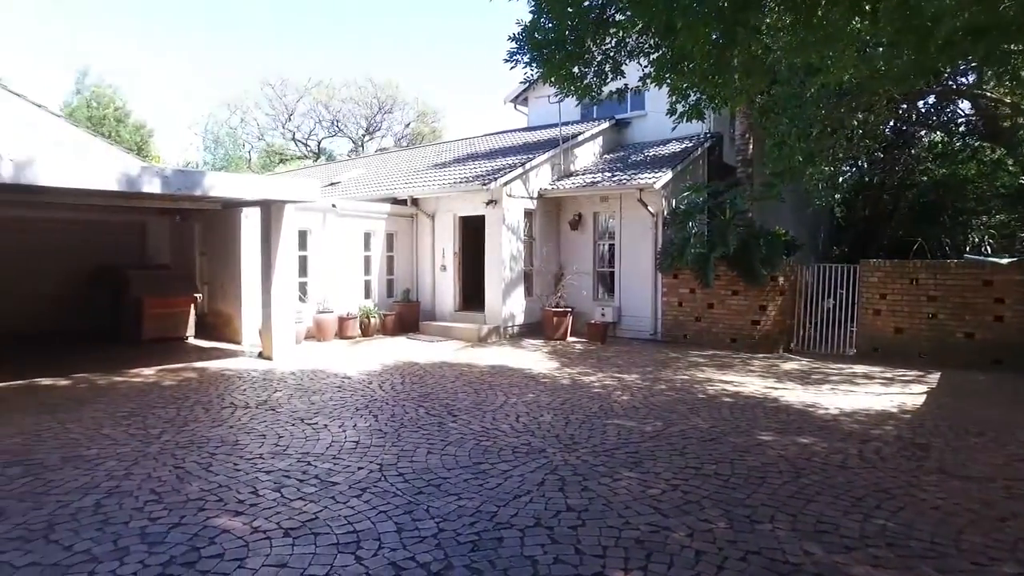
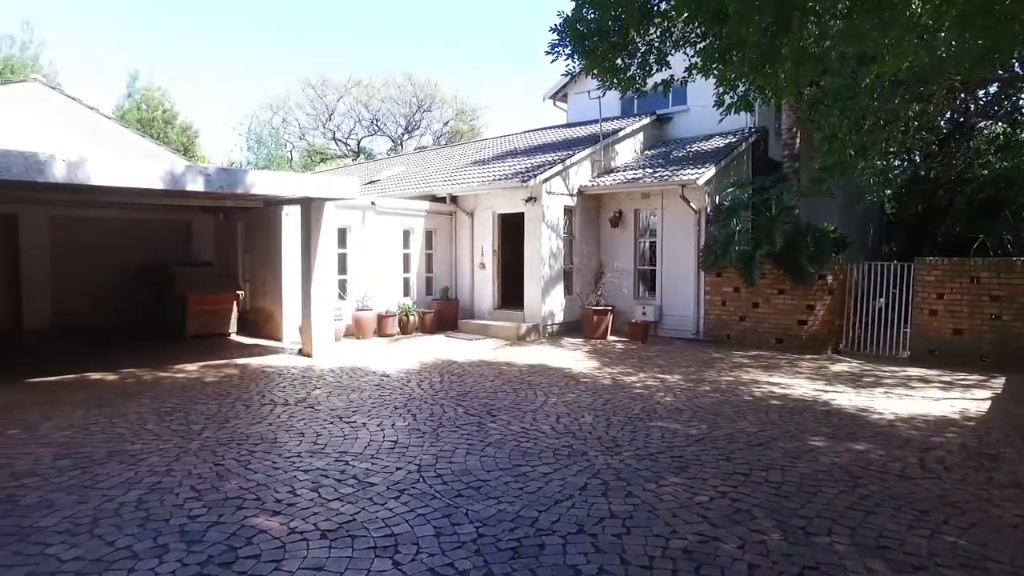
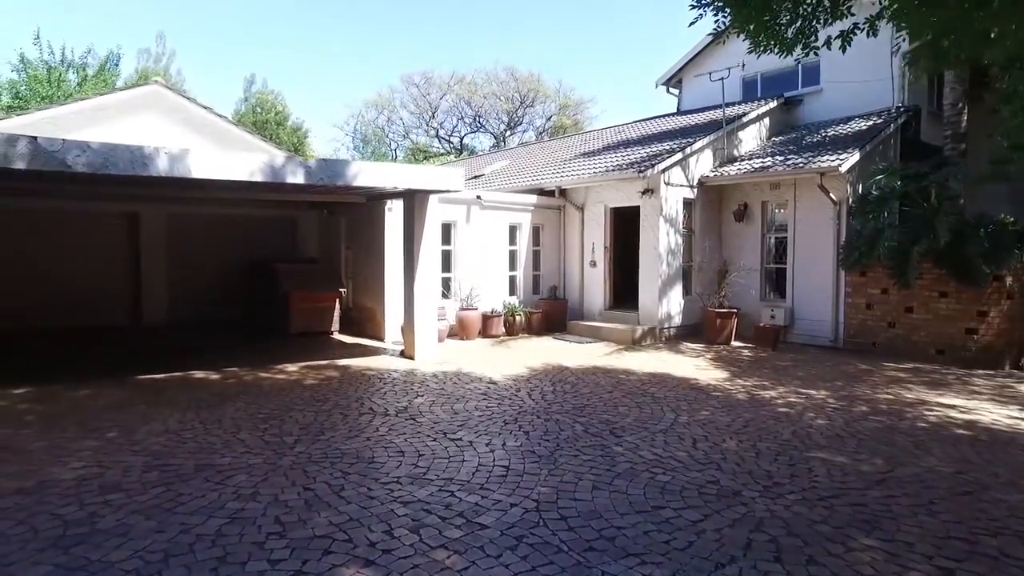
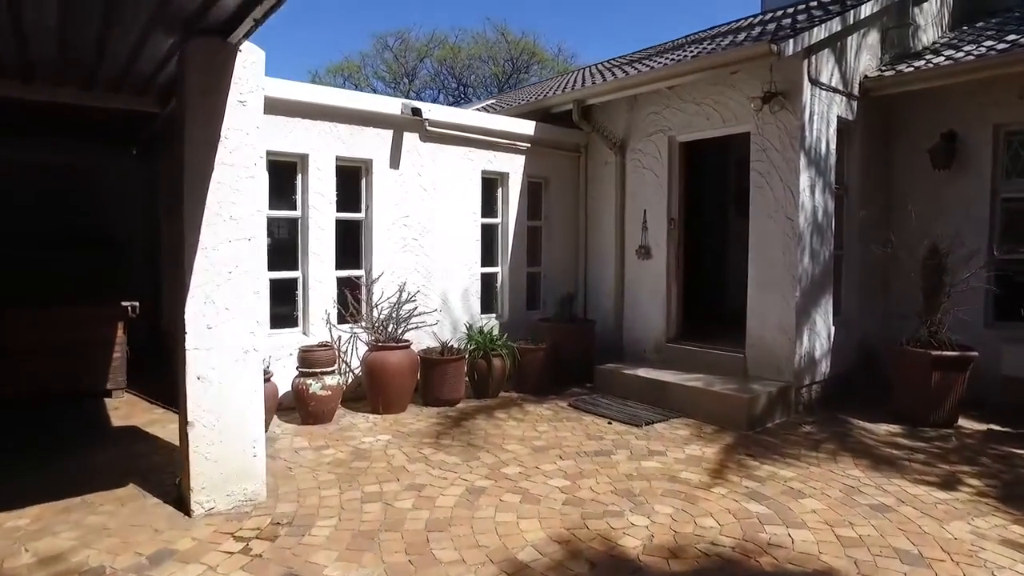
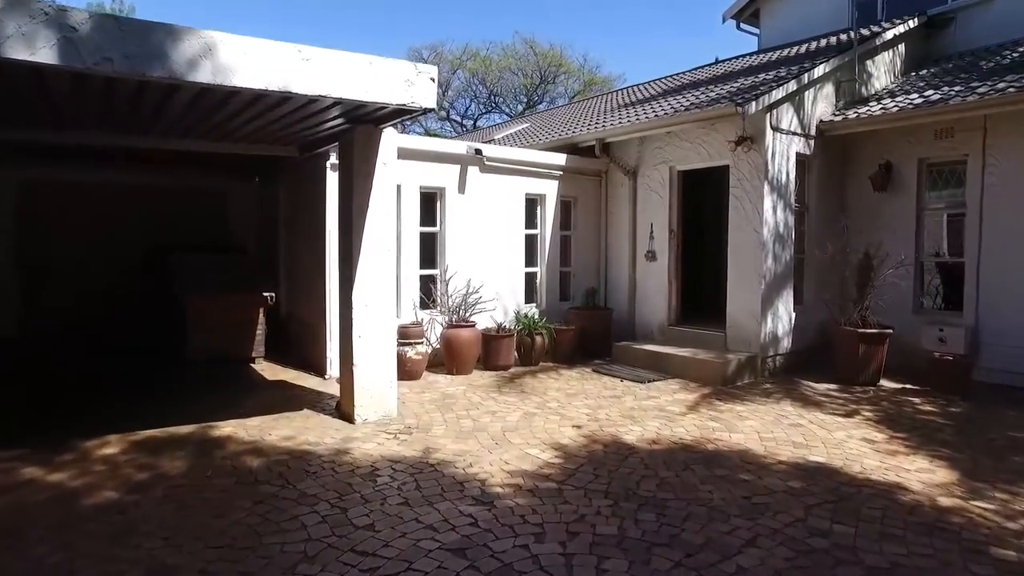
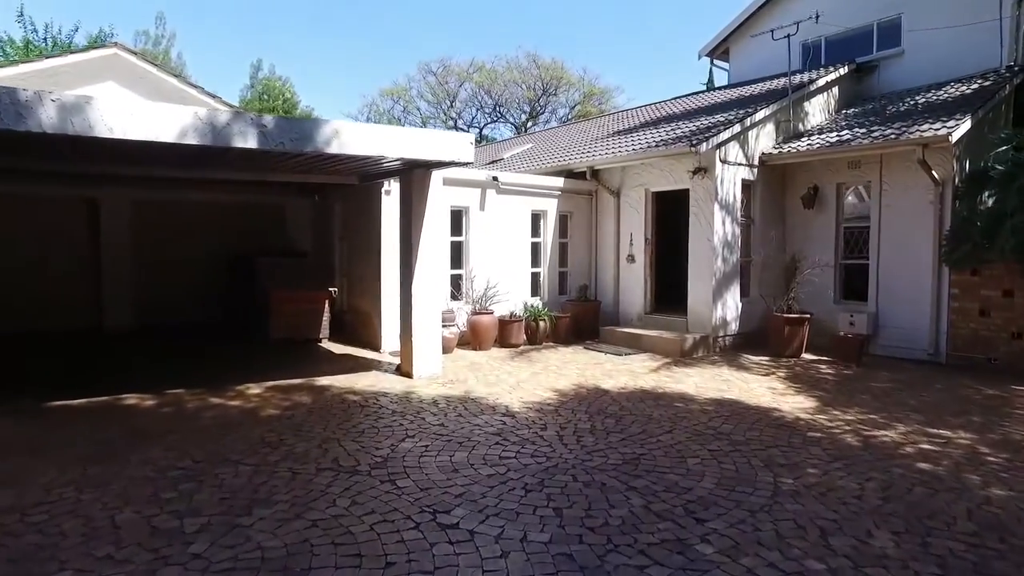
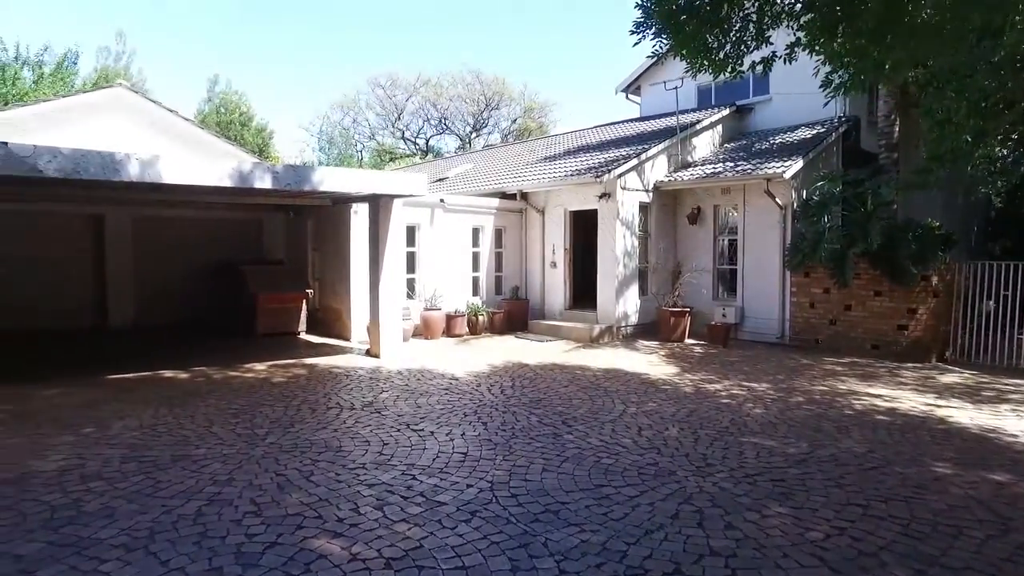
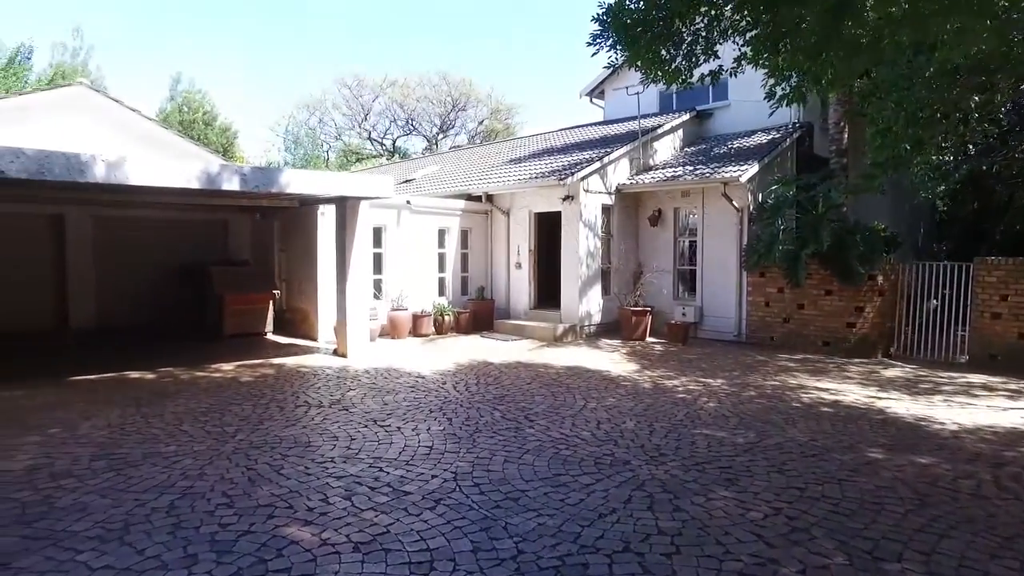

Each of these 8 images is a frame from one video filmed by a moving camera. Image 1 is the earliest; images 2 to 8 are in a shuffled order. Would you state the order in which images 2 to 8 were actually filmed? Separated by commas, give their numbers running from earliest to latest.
2, 8, 7, 3, 6, 5, 4
